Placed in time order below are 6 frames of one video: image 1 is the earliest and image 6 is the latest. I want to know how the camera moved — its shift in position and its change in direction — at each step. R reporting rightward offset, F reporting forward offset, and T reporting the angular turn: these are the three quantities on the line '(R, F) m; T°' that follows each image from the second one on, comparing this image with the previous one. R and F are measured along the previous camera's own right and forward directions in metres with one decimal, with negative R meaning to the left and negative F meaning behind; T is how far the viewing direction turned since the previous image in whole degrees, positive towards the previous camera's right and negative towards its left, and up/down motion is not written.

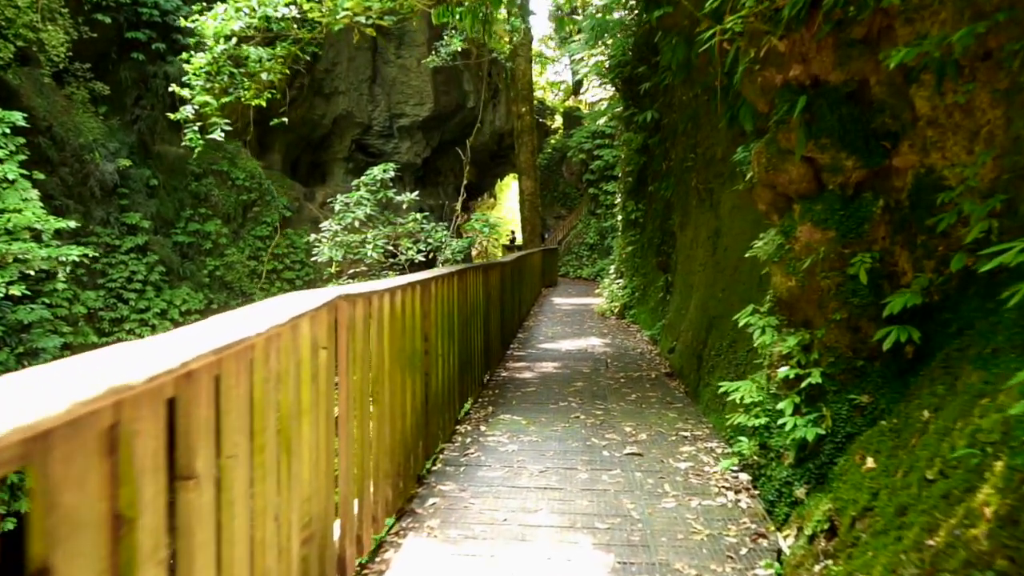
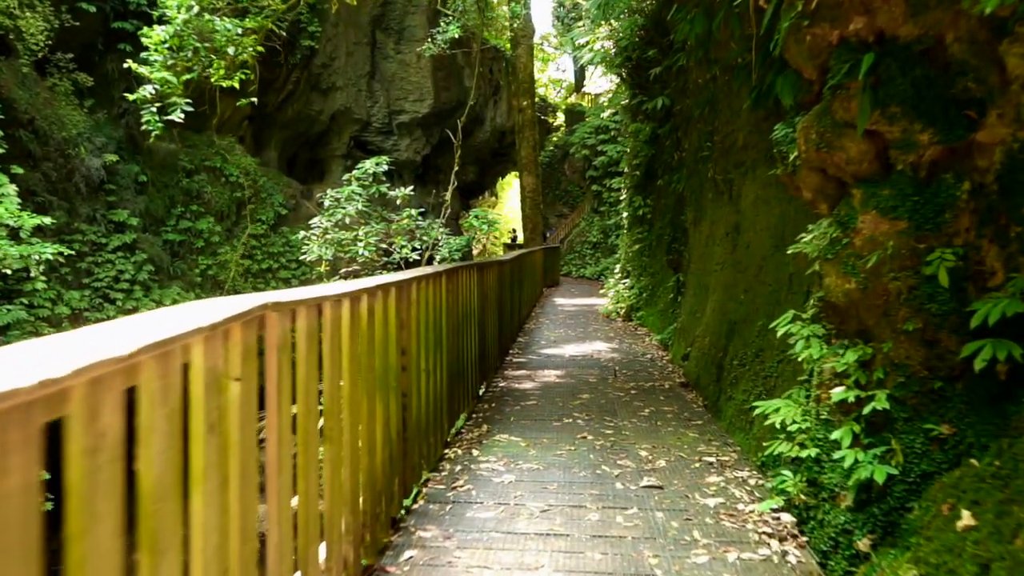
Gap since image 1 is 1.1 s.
(0.0, +0.6) m; 0°
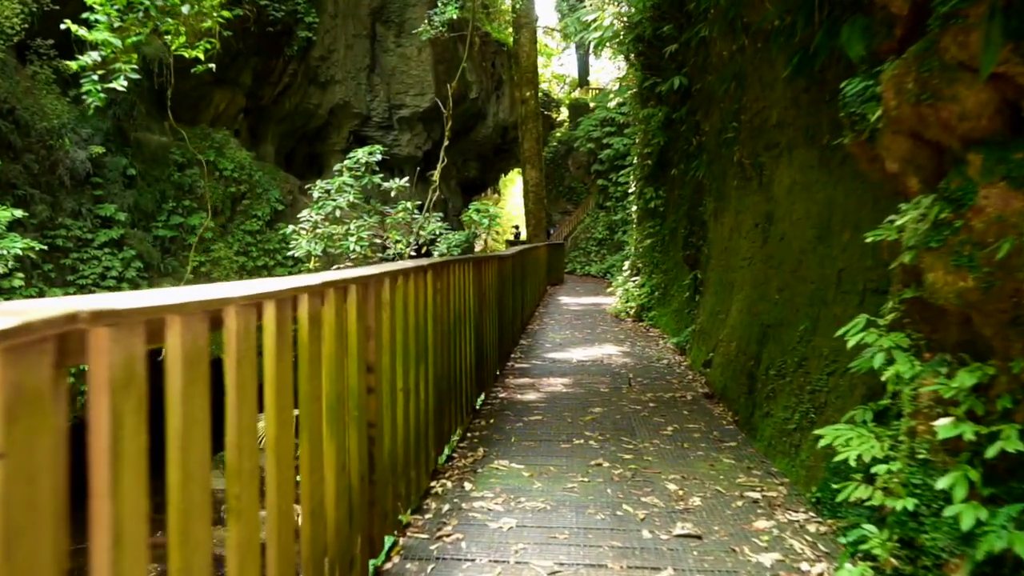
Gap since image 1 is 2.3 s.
(0.0, +0.7) m; 0°
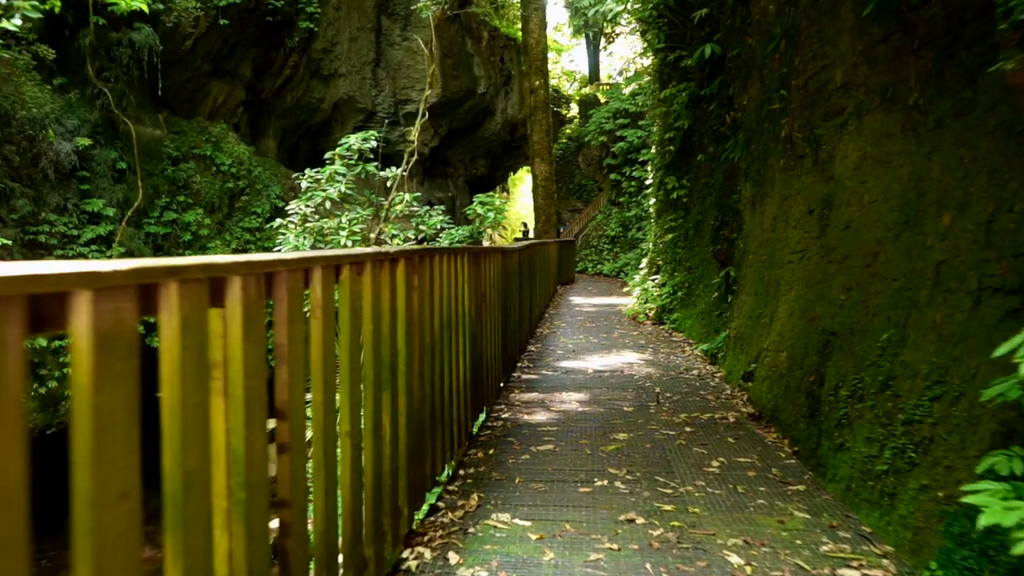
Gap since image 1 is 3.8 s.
(0.0, +0.9) m; -1°
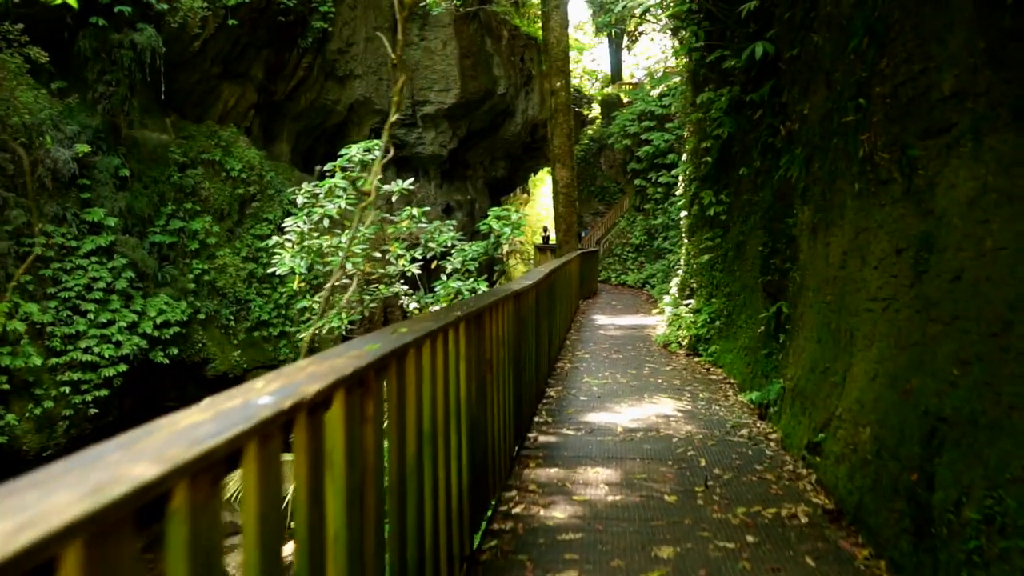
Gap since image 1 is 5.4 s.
(0.0, +0.8) m; -1°
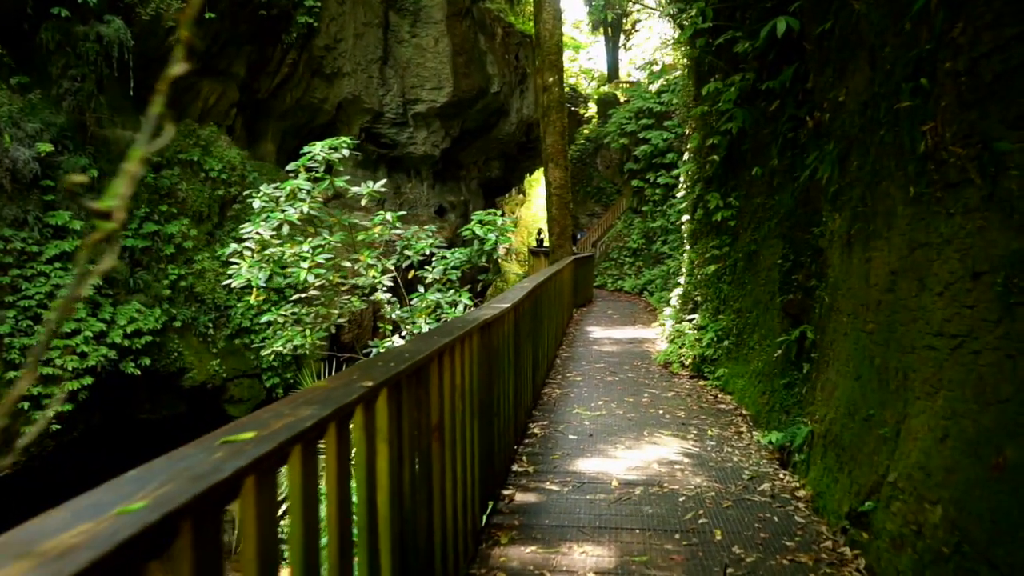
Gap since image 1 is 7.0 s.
(+0.1, +0.8) m; 0°
